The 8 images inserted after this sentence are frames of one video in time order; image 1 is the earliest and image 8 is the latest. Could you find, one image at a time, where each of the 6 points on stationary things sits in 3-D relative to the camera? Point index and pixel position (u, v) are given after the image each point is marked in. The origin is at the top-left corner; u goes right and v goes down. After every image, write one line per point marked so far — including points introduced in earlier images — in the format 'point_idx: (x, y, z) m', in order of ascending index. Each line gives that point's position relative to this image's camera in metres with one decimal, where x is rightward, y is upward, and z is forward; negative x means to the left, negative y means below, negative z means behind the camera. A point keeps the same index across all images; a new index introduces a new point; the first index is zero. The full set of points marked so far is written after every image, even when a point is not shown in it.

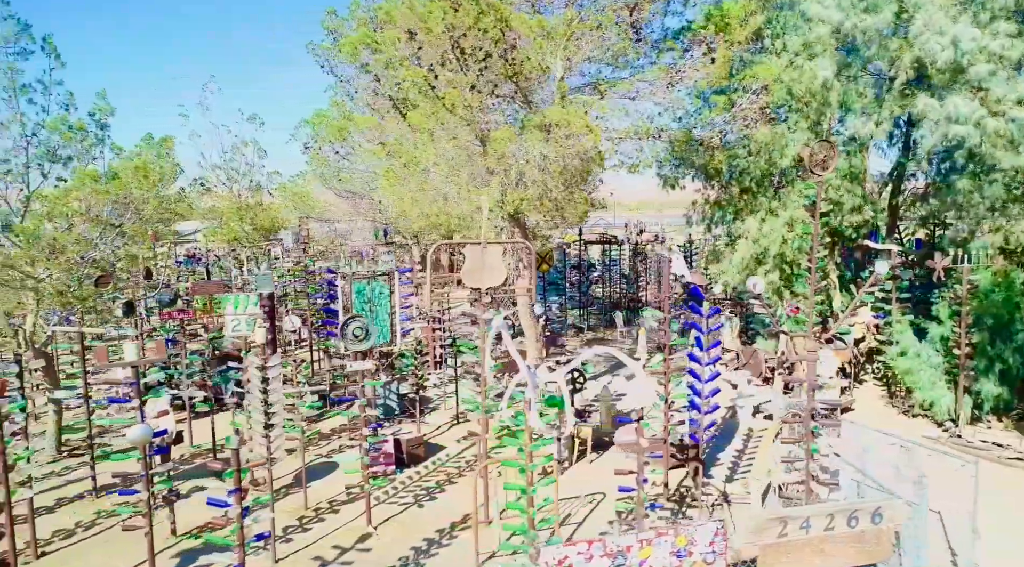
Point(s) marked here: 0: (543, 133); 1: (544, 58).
0: (+0.7, +2.5, +14.1) m
1: (+0.7, +3.8, +14.0) m
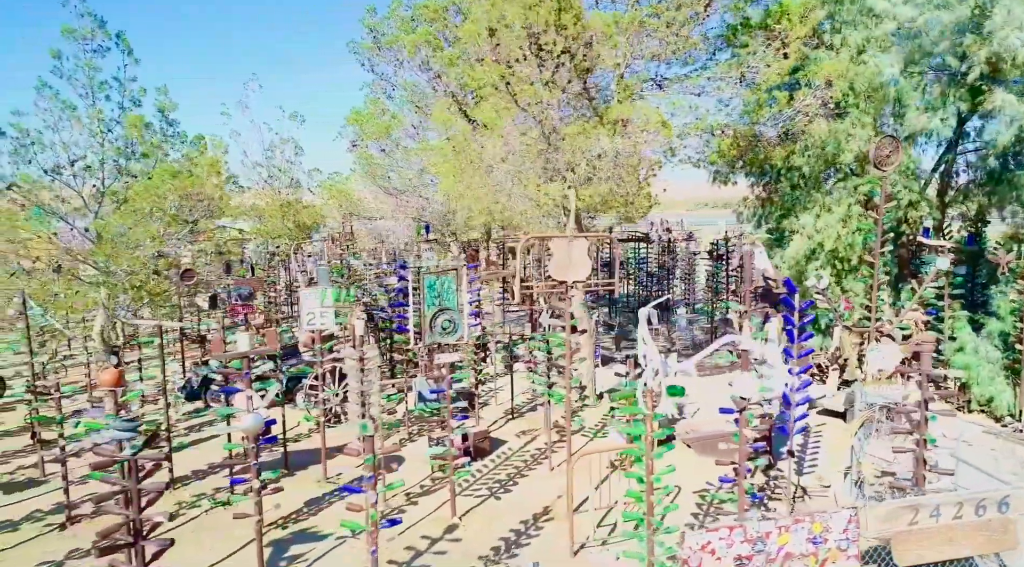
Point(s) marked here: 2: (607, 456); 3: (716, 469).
0: (+1.8, +2.6, +14.2) m
1: (+1.8, +3.9, +14.1) m
2: (+1.3, -2.5, +12.4) m
3: (+2.8, -2.5, +11.4) m
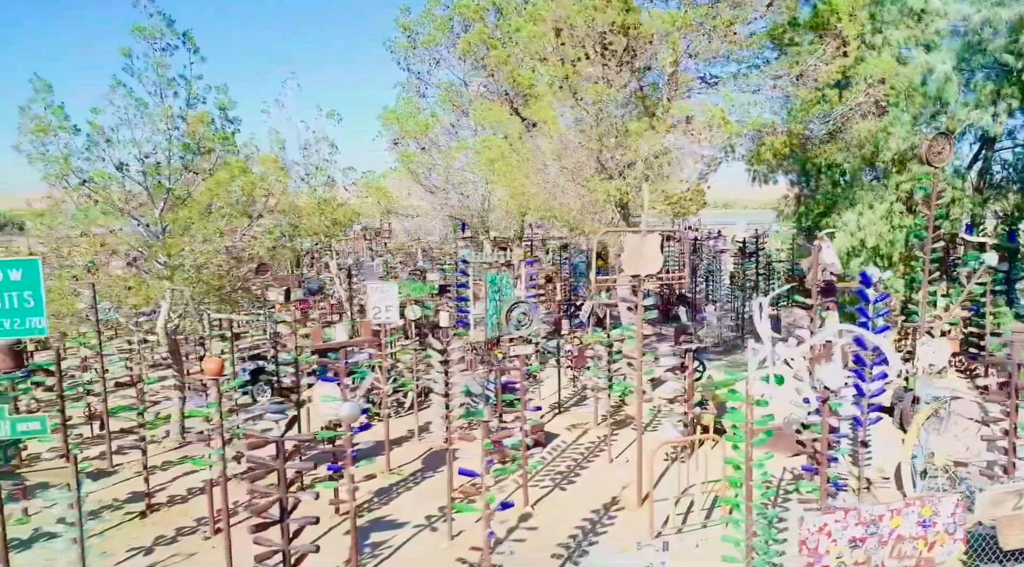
0: (+2.8, +2.7, +14.4) m
1: (+2.8, +3.9, +14.2) m
2: (+2.3, -2.4, +12.6) m
3: (+3.7, -2.4, +11.6) m
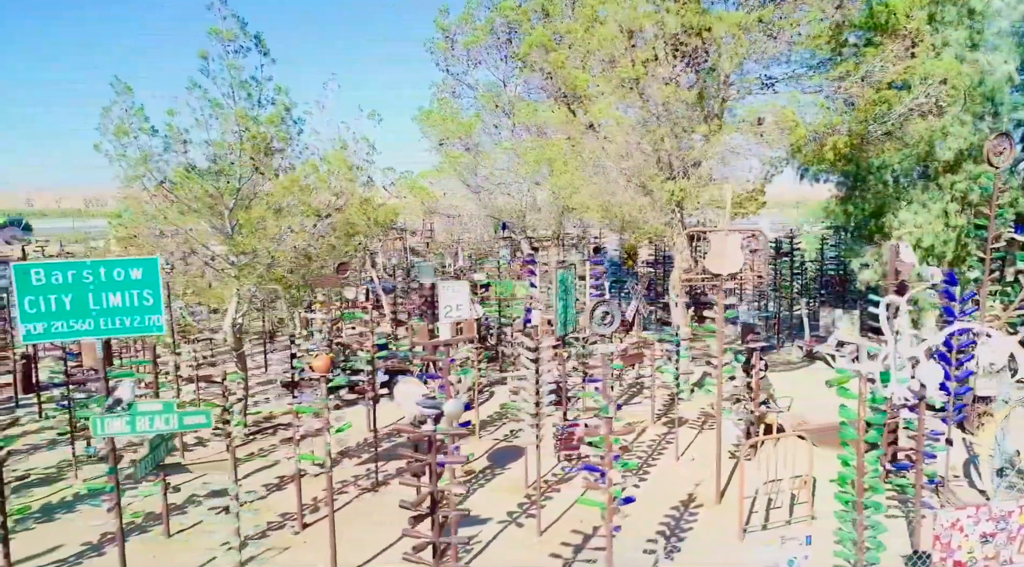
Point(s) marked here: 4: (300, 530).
0: (+3.9, +2.7, +14.5) m
1: (+3.9, +3.9, +14.3) m
2: (+3.3, -2.4, +12.7) m
3: (+4.7, -2.4, +11.7) m
4: (-2.7, -3.1, +10.5) m
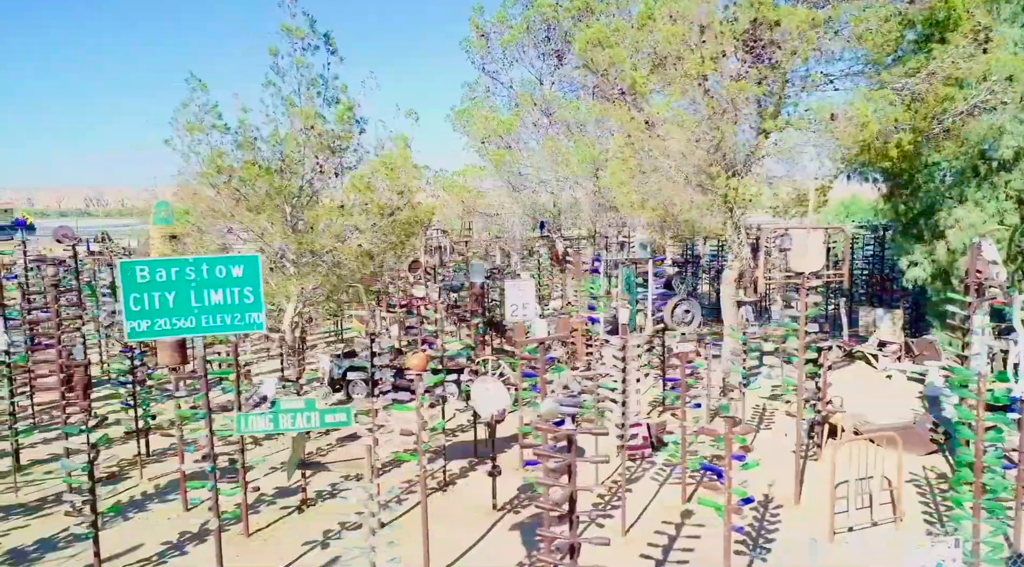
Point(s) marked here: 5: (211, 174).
0: (+4.9, +2.7, +14.3) m
1: (+4.9, +4.0, +14.2) m
2: (+4.4, -2.4, +12.5) m
3: (+5.7, -2.4, +11.5) m
4: (-1.7, -3.1, +10.4) m
5: (-4.6, +1.7, +13.1) m
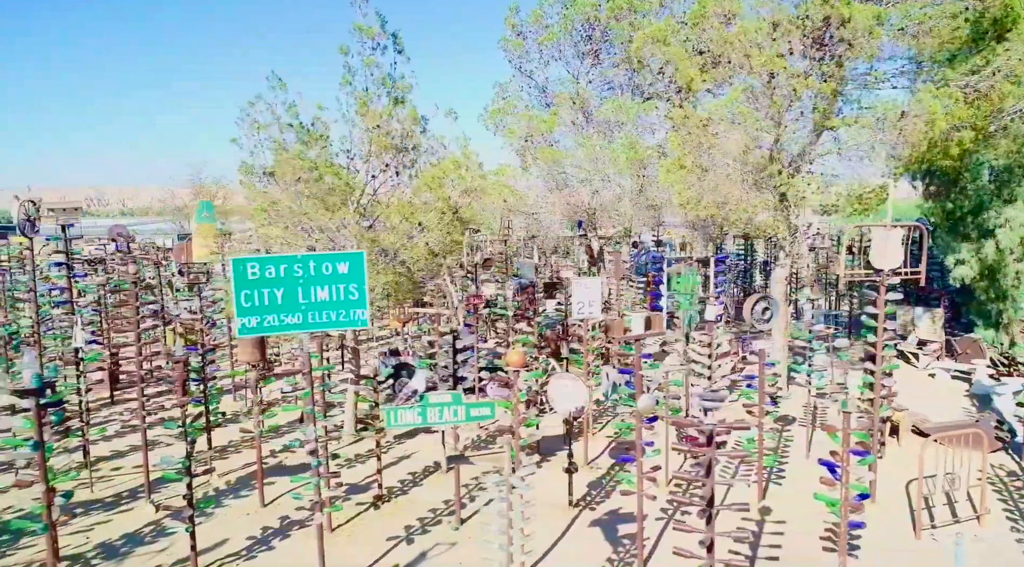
0: (+6.0, +2.8, +14.3) m
1: (+6.0, +4.0, +14.2) m
2: (+5.4, -2.4, +12.5) m
3: (+6.8, -2.4, +11.5) m
4: (-0.7, -3.0, +10.5) m
5: (-3.6, +1.7, +13.2) m
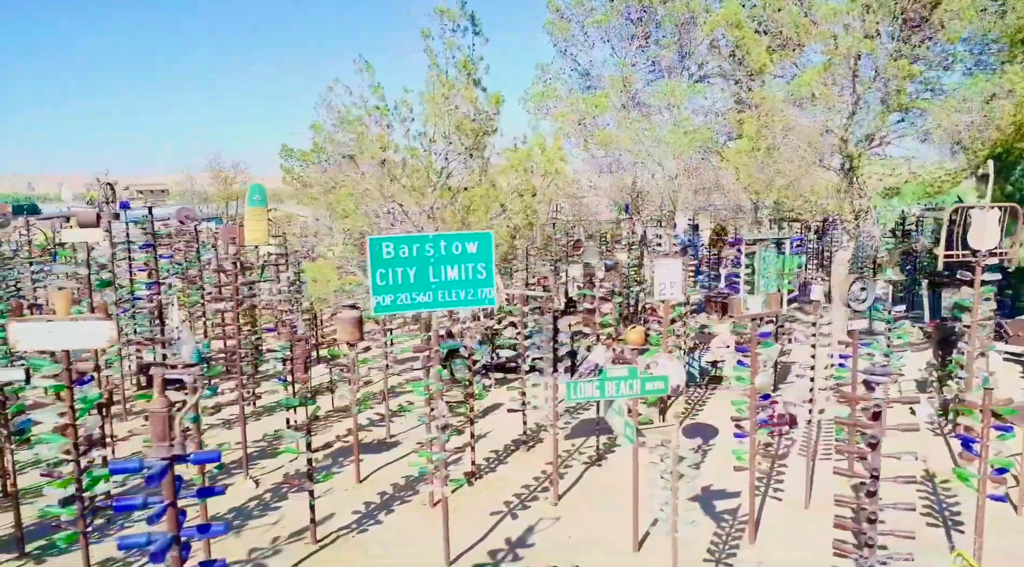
0: (+7.2, +3.1, +14.3) m
1: (+7.3, +4.3, +14.2) m
2: (+6.6, -2.1, +12.7) m
3: (+8.0, -2.1, +11.6) m
4: (+0.6, -2.8, +10.7) m
5: (-2.3, +2.0, +13.3) m
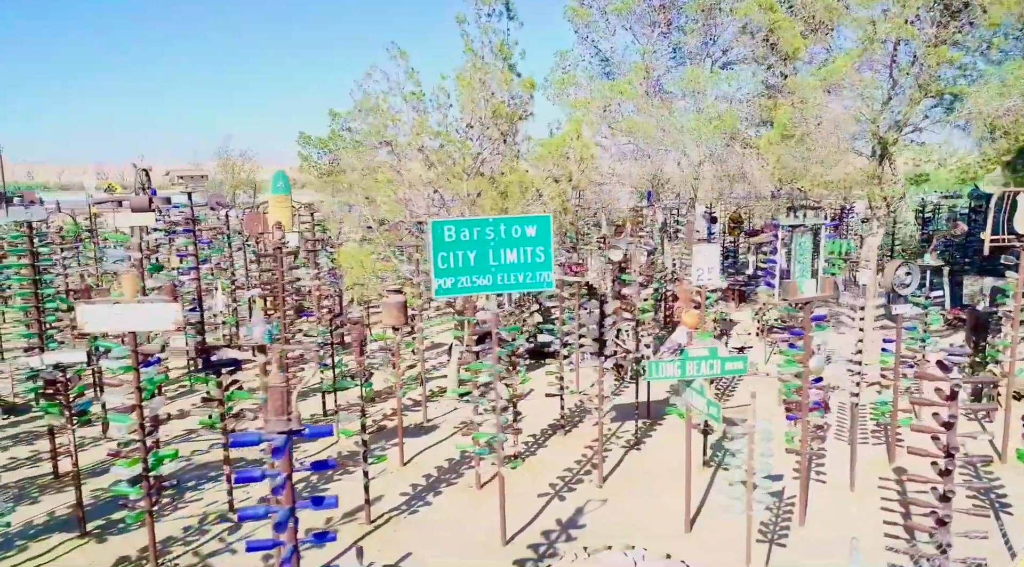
0: (+7.9, +3.3, +14.3) m
1: (+7.9, +4.5, +14.1) m
2: (+7.2, -1.9, +12.7) m
3: (+8.6, -1.9, +11.7) m
4: (+1.1, -2.6, +10.8) m
5: (-1.7, +2.3, +13.4) m
